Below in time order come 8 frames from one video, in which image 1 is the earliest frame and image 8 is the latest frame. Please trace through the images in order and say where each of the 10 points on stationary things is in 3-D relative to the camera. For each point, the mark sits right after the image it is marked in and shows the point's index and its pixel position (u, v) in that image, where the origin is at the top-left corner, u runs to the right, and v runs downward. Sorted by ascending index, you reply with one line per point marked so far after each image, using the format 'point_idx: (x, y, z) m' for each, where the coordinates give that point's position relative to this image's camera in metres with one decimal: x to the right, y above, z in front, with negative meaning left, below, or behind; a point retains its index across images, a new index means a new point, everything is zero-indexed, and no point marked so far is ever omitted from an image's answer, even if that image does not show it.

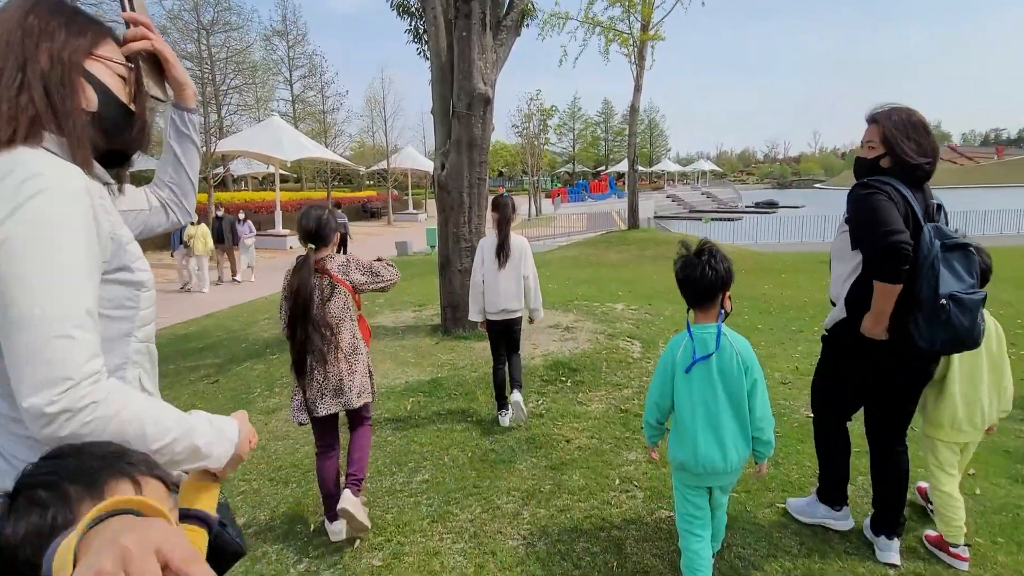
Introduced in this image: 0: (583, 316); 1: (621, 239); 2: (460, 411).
0: (+1.1, -0.4, +7.8) m
1: (+3.7, +1.7, +17.1) m
2: (-0.5, -1.1, +4.5) m
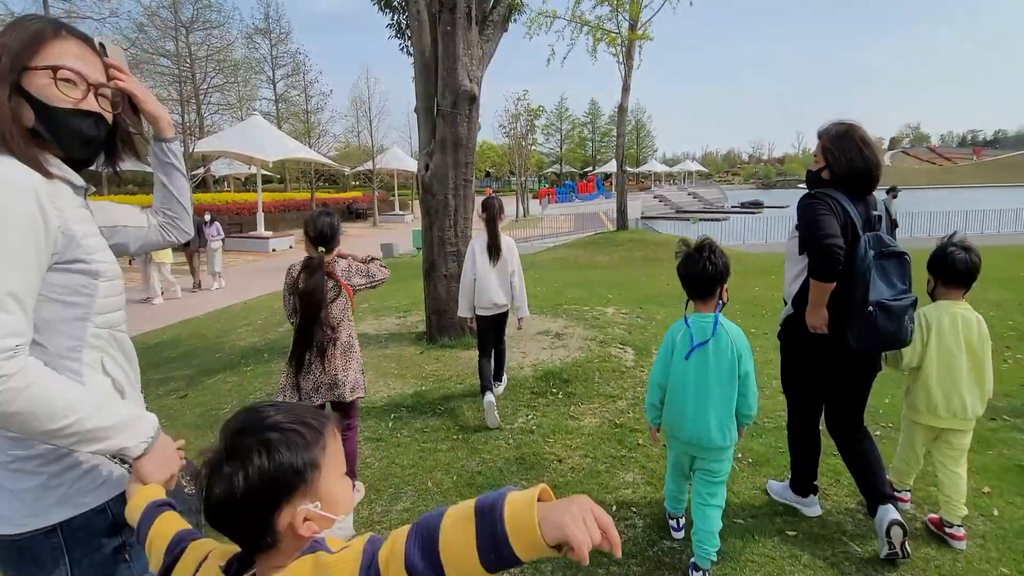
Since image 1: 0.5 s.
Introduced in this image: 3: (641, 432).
0: (+0.9, -0.5, +7.6) m
1: (+3.3, +1.6, +17.0) m
2: (-0.6, -1.2, +4.2) m
3: (+1.1, -1.2, +4.1) m
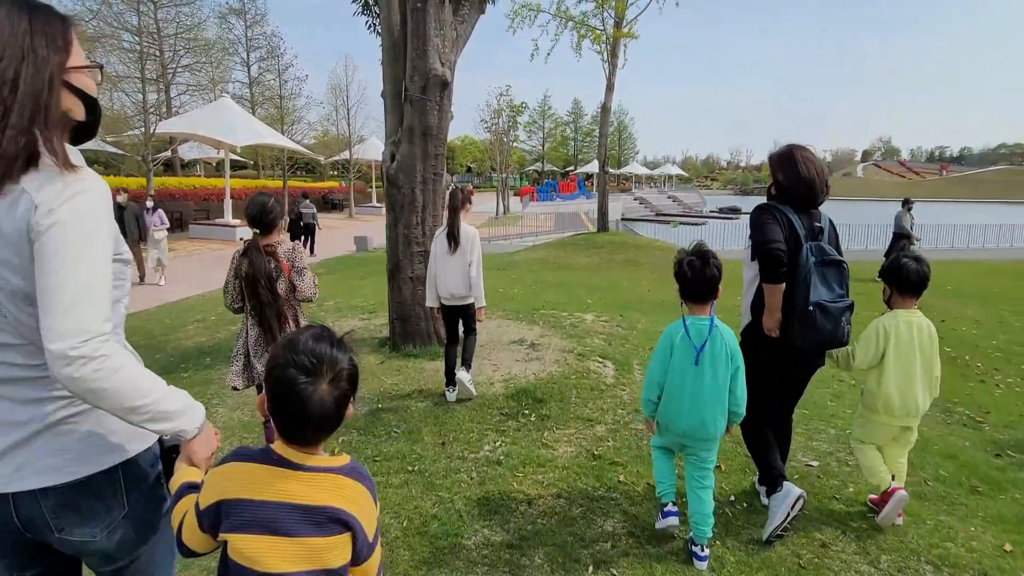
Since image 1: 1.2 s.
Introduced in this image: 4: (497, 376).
0: (+0.5, -0.6, +7.1) m
1: (+2.6, +1.5, +16.6) m
2: (-0.8, -1.2, +3.7) m
3: (+0.8, -1.3, +3.7) m
4: (-0.2, -0.9, +5.1) m
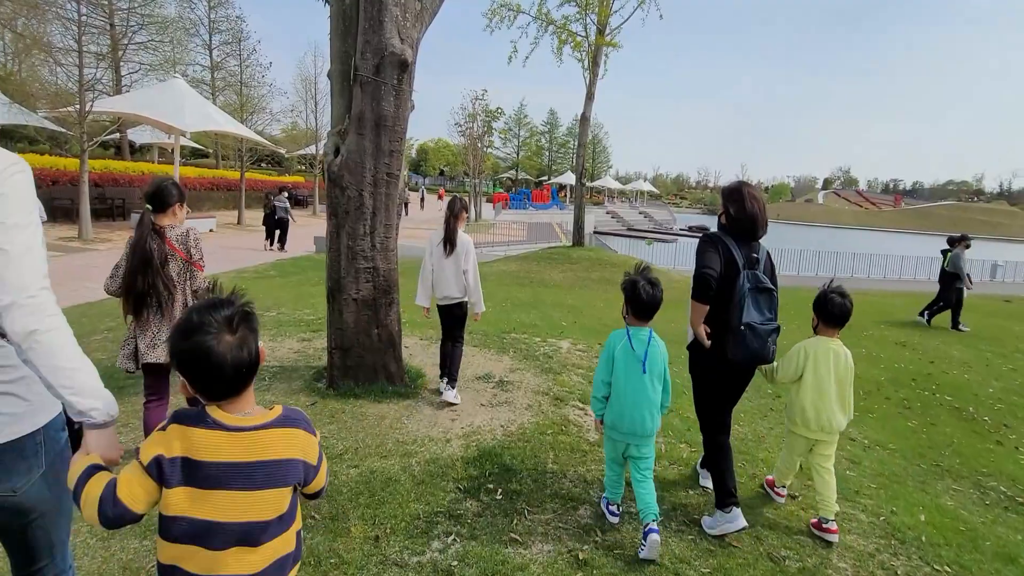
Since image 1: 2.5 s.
0: (+0.1, -0.9, +6.2) m
1: (+1.6, +1.0, +15.8) m
2: (-1.1, -1.5, +2.7) m
3: (+0.6, -1.6, +2.7) m
4: (-0.5, -1.2, +4.1) m
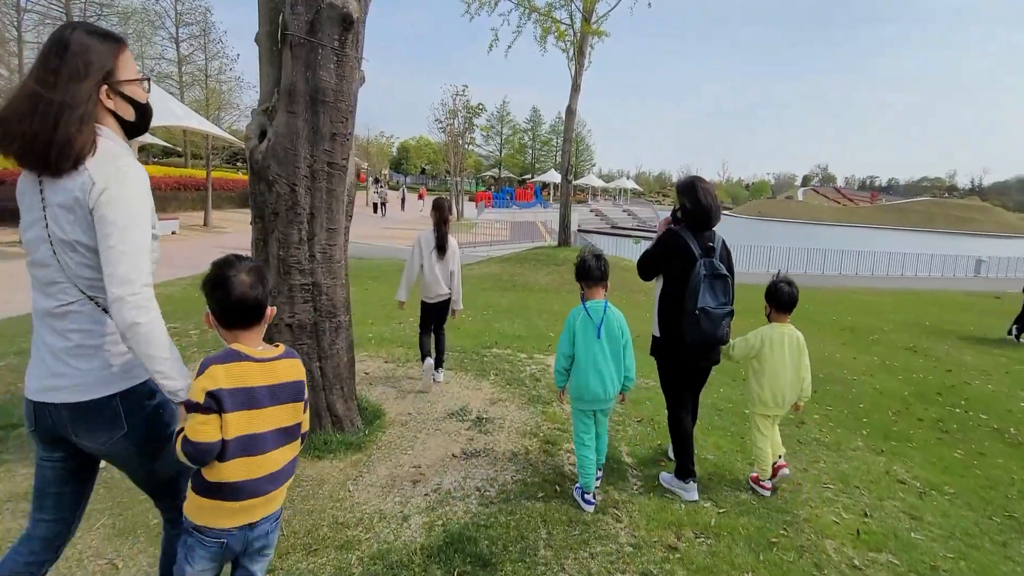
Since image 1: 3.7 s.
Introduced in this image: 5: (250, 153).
0: (-0.1, -1.0, +5.2) m
1: (+1.1, +0.9, +14.8) m
2: (-1.1, -1.6, +1.7) m
3: (+0.5, -1.7, +1.8) m
4: (-0.6, -1.3, +3.2) m
5: (-1.8, +0.9, +3.5) m
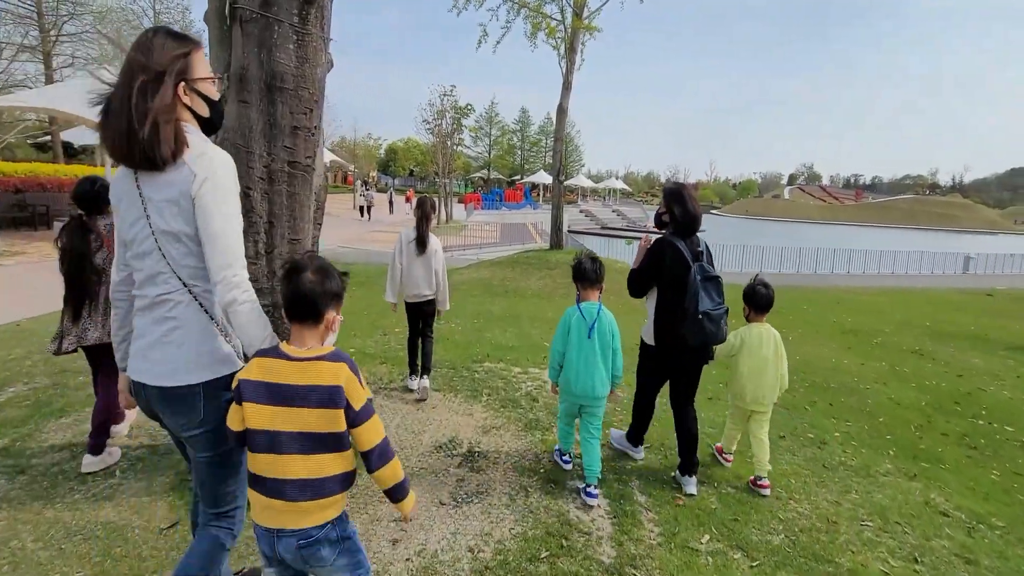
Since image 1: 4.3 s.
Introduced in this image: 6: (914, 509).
0: (-0.1, -1.2, +4.7) m
1: (+0.8, +0.8, +14.4) m
2: (-1.1, -1.7, +1.1) m
3: (+0.5, -1.8, +1.3) m
4: (-0.6, -1.4, +2.6) m
5: (-1.8, +0.8, +2.9) m
6: (+3.1, -1.7, +3.9) m
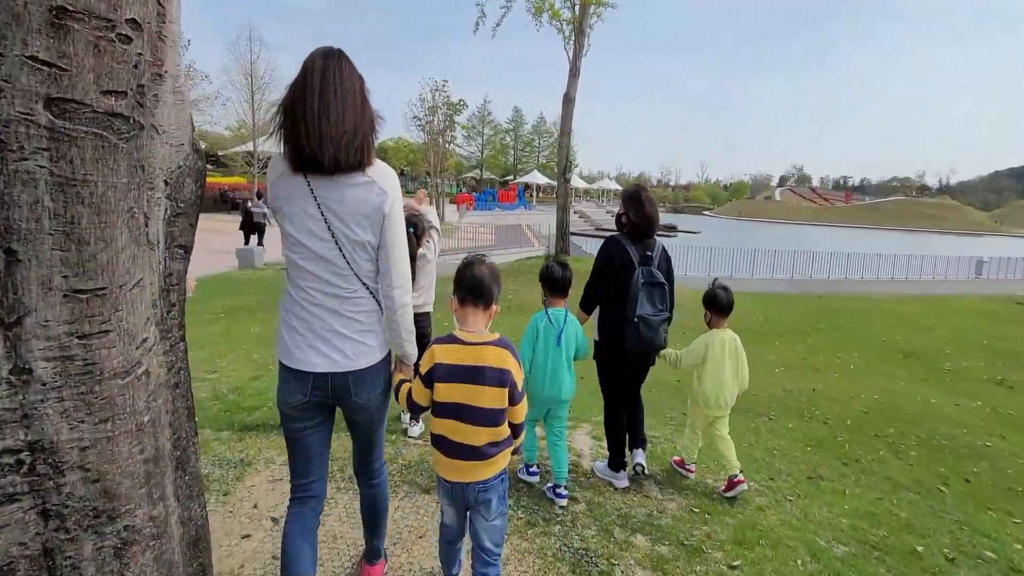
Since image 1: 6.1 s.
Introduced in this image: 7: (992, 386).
0: (+0.1, -1.5, +2.9) m
1: (+0.9, +0.5, +12.6) m
2: (-0.9, -2.0, -0.6) m
3: (+0.8, -2.1, -0.5) m
4: (-0.4, -1.7, +0.9) m
5: (-1.6, +0.5, +1.1) m
6: (+3.3, -2.0, +2.2) m
7: (+7.7, -1.6, +8.0) m
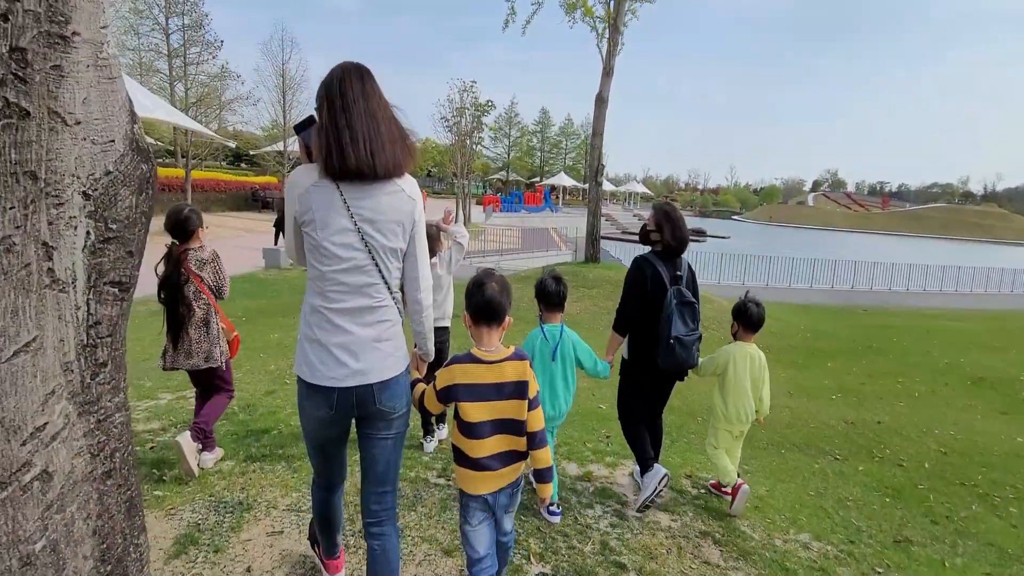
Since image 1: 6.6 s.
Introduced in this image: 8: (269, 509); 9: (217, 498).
0: (+0.3, -1.6, +2.4) m
1: (+1.6, +0.2, +12.0) m
2: (-0.8, -2.2, -1.1) m
3: (+0.8, -2.3, -1.1) m
4: (-0.3, -1.9, +0.3) m
5: (-1.5, +0.4, +0.7) m
6: (+3.5, -2.2, +1.5) m
7: (+8.1, -1.9, +7.1) m
8: (-1.5, -1.4, +3.2) m
9: (-1.9, -1.4, +3.3) m
